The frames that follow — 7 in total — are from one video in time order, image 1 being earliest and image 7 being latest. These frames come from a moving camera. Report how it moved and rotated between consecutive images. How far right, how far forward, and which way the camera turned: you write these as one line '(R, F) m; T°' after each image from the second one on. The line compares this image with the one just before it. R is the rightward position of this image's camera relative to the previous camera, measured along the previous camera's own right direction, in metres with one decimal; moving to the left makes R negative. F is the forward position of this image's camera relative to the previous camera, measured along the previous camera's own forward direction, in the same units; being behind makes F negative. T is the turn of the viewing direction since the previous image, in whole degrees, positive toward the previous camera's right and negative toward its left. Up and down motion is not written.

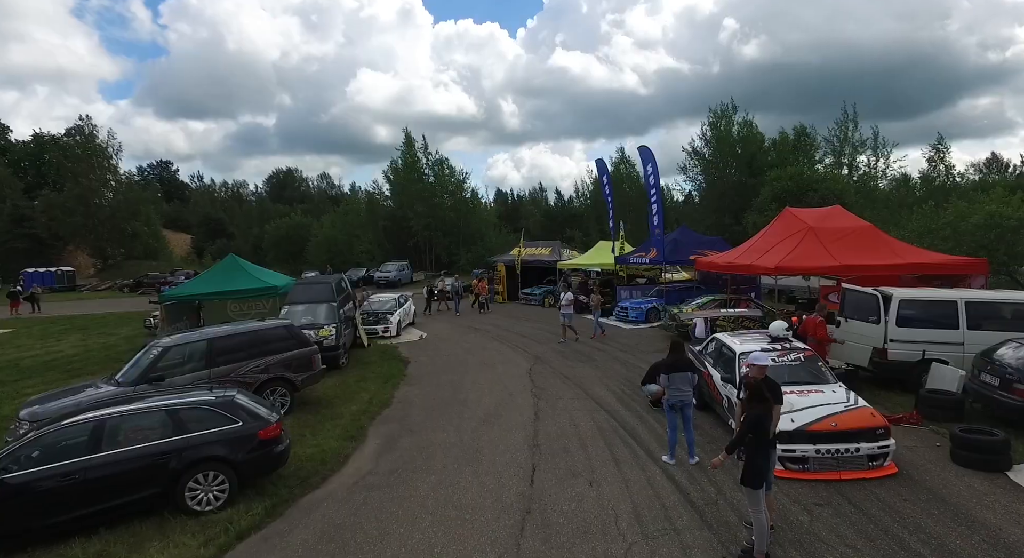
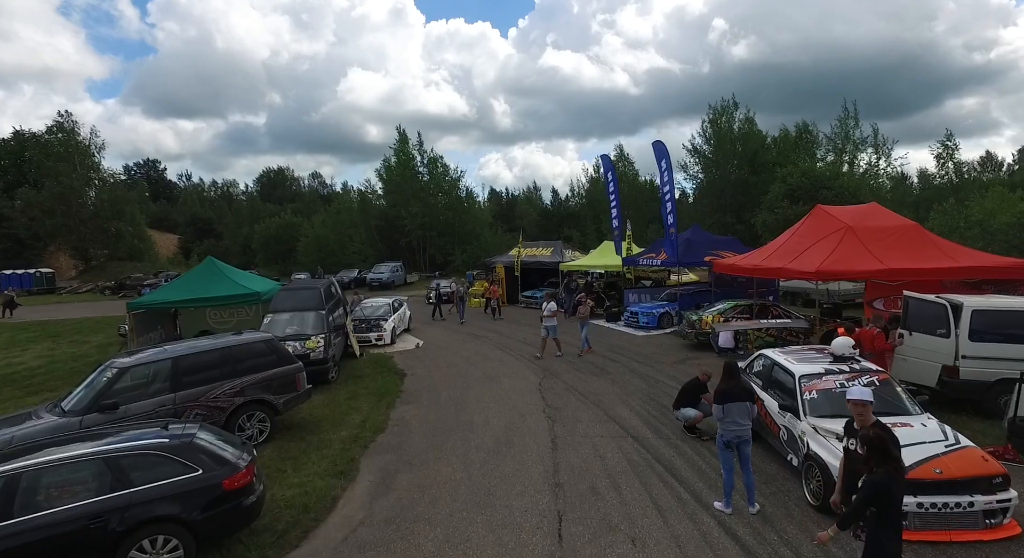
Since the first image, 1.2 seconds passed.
(-0.3, +1.4) m; +1°
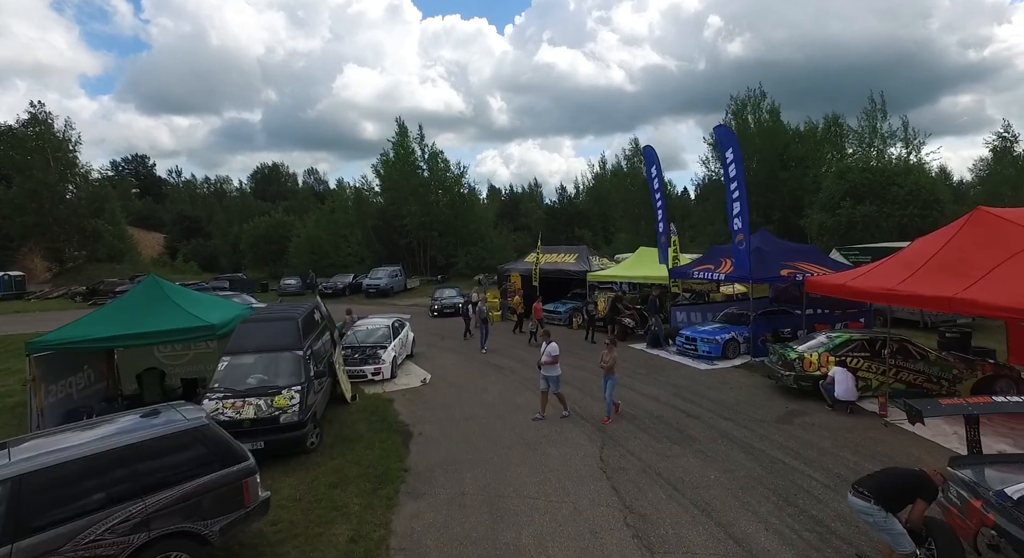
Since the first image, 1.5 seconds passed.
(-0.8, +3.7) m; 0°
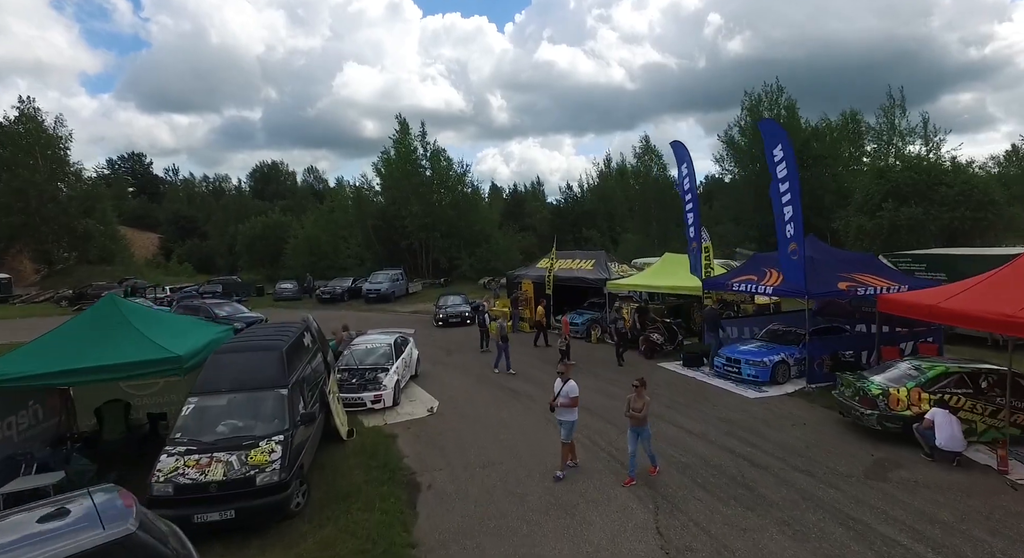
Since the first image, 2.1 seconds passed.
(-0.4, +1.9) m; 0°
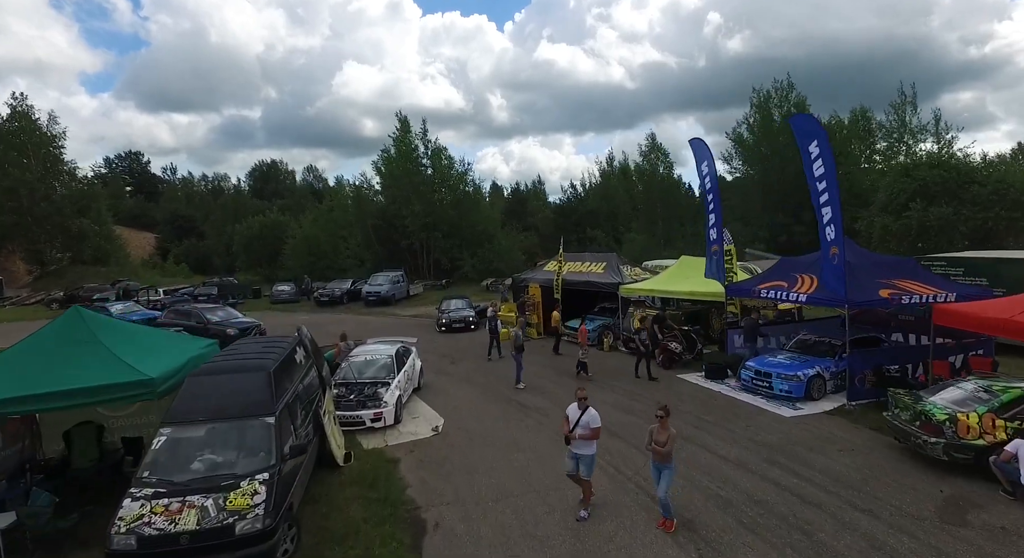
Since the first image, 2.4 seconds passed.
(-0.2, +1.1) m; 0°
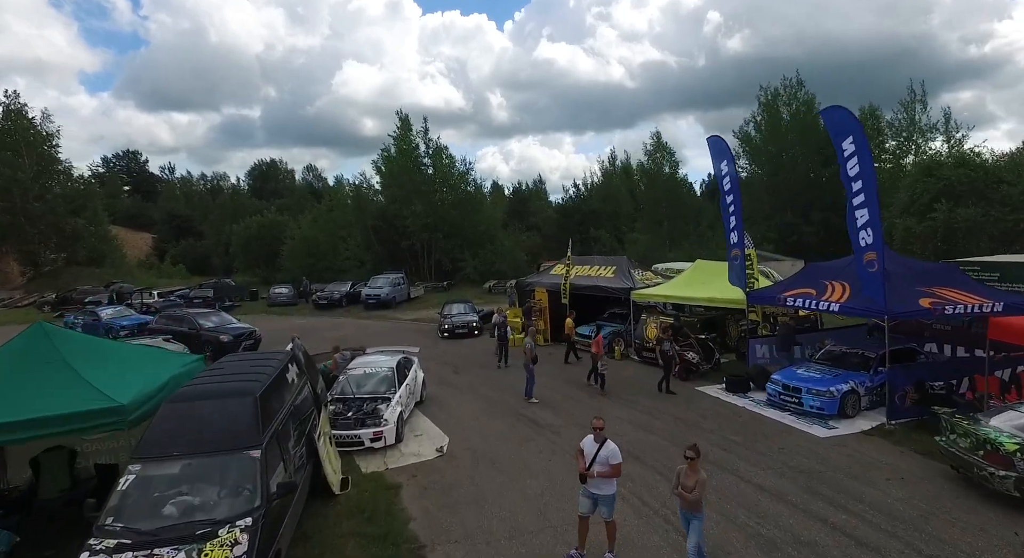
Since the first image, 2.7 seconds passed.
(-0.2, +0.9) m; 0°
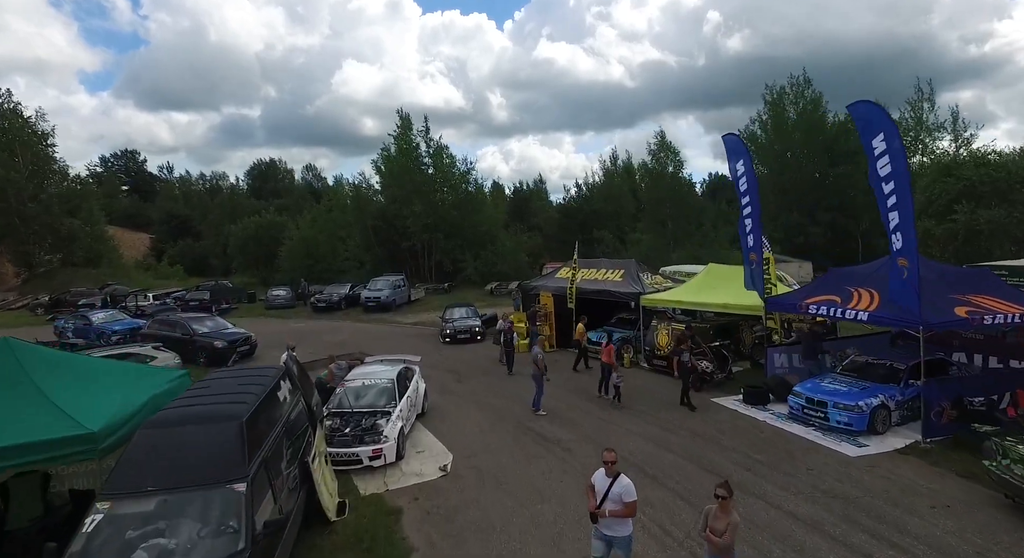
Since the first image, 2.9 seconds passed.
(-0.2, +0.7) m; 0°
